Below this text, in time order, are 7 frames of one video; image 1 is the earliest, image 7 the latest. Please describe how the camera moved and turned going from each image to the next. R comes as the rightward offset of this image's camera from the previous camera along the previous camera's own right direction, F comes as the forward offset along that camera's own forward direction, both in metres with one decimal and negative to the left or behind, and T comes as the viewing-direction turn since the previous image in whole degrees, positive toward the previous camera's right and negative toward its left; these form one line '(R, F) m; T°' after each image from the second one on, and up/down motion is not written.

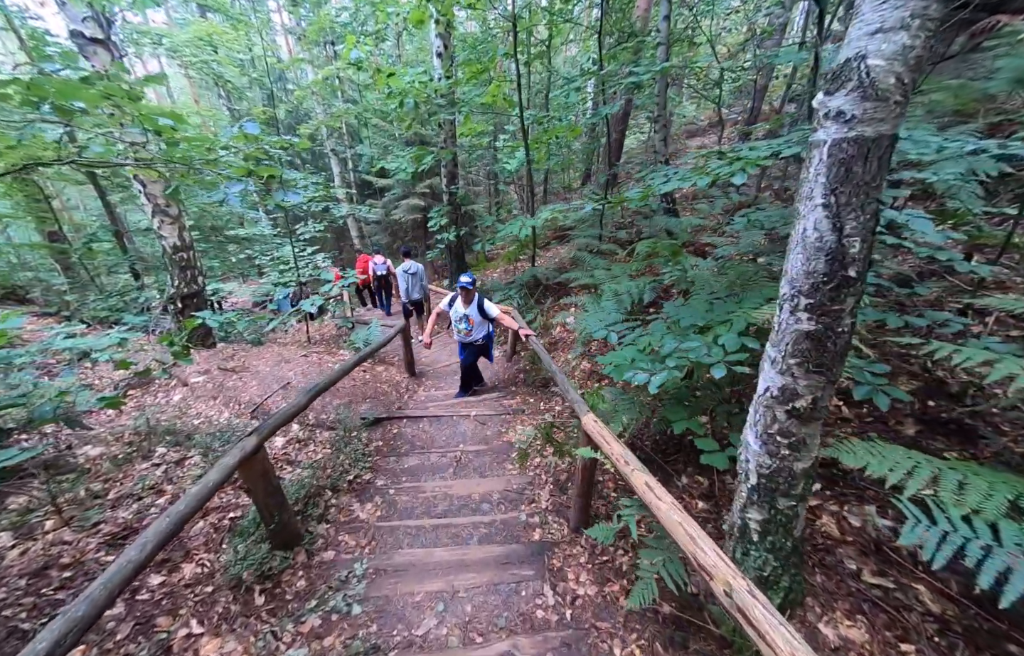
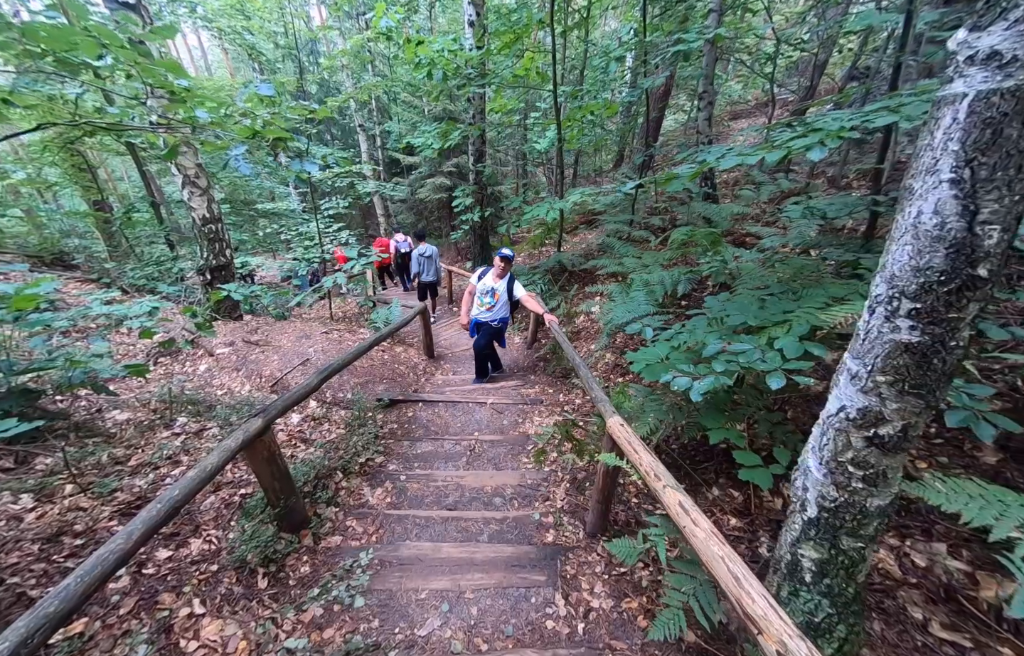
(0.0, +0.2) m; -3°
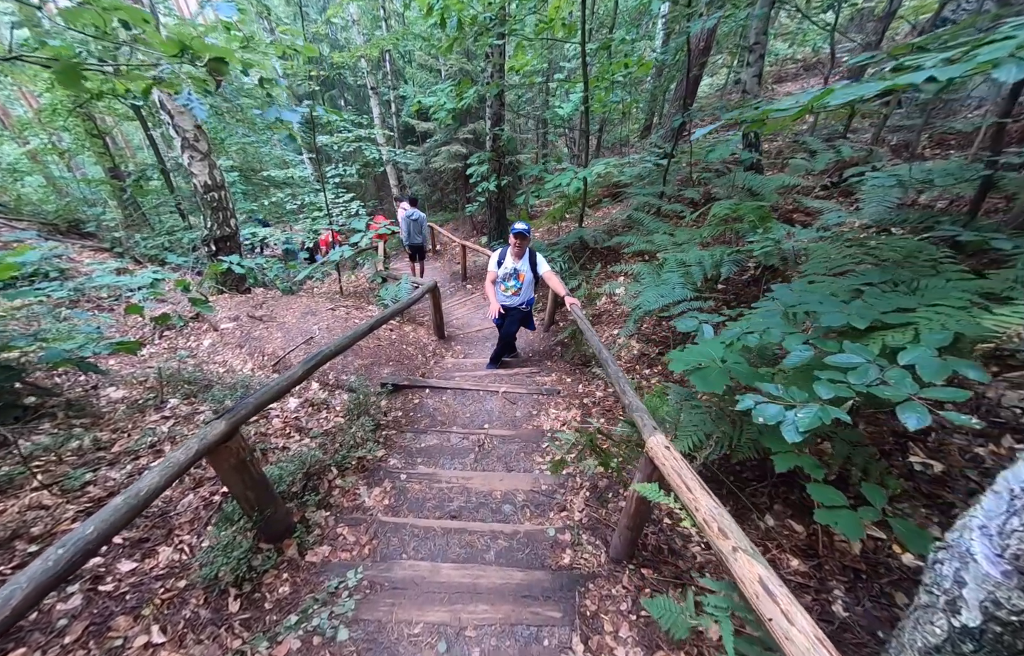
(0.0, +0.4) m; -2°
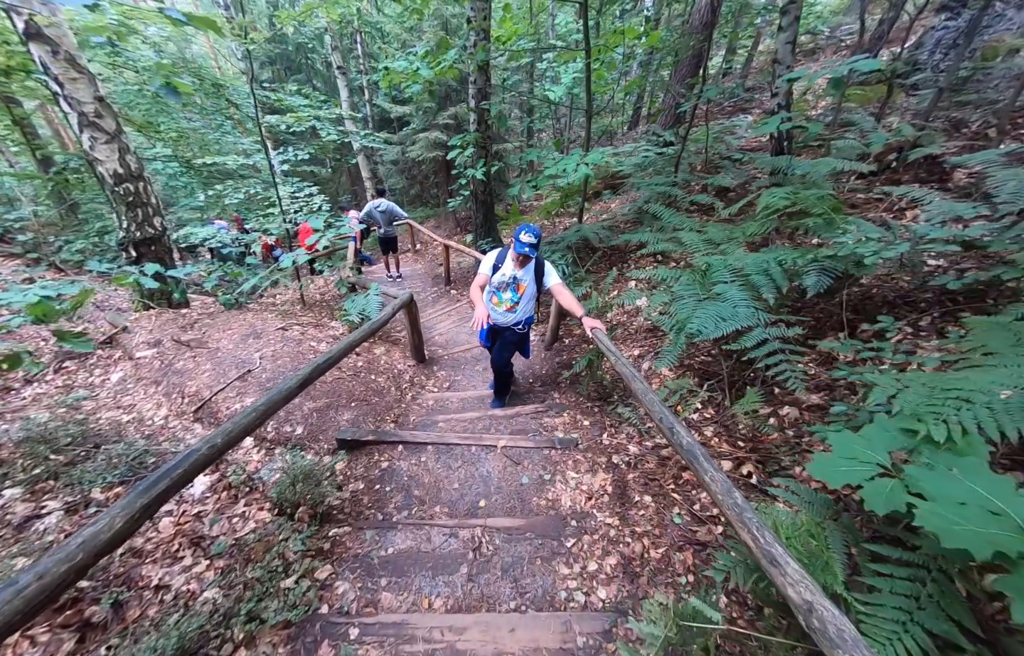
(-0.1, +1.0) m; +2°
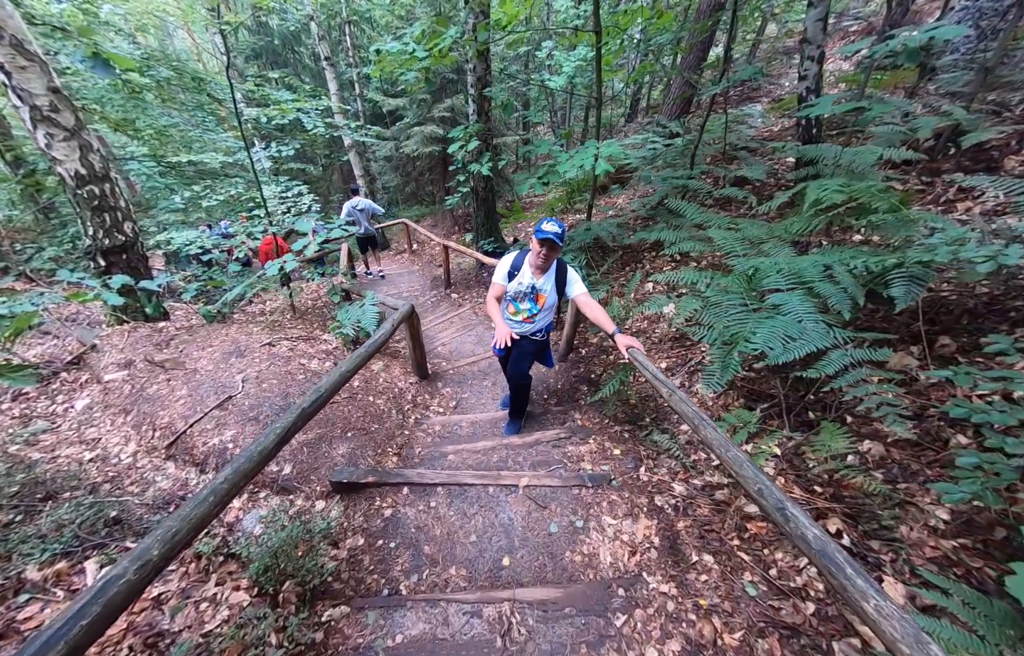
(-0.2, +0.4) m; +1°
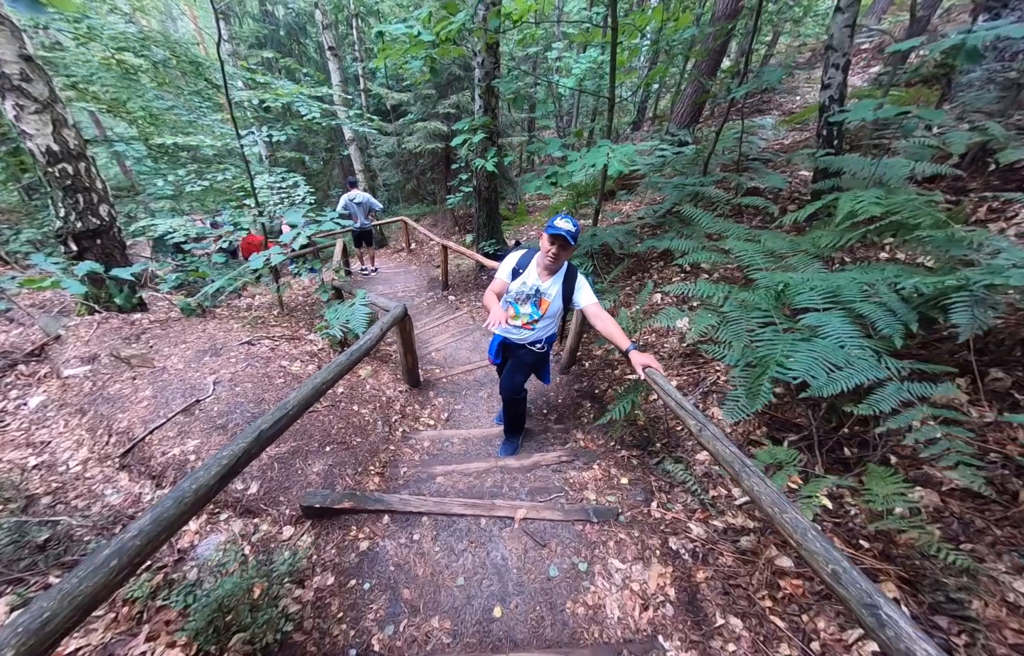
(0.0, +0.3) m; +1°
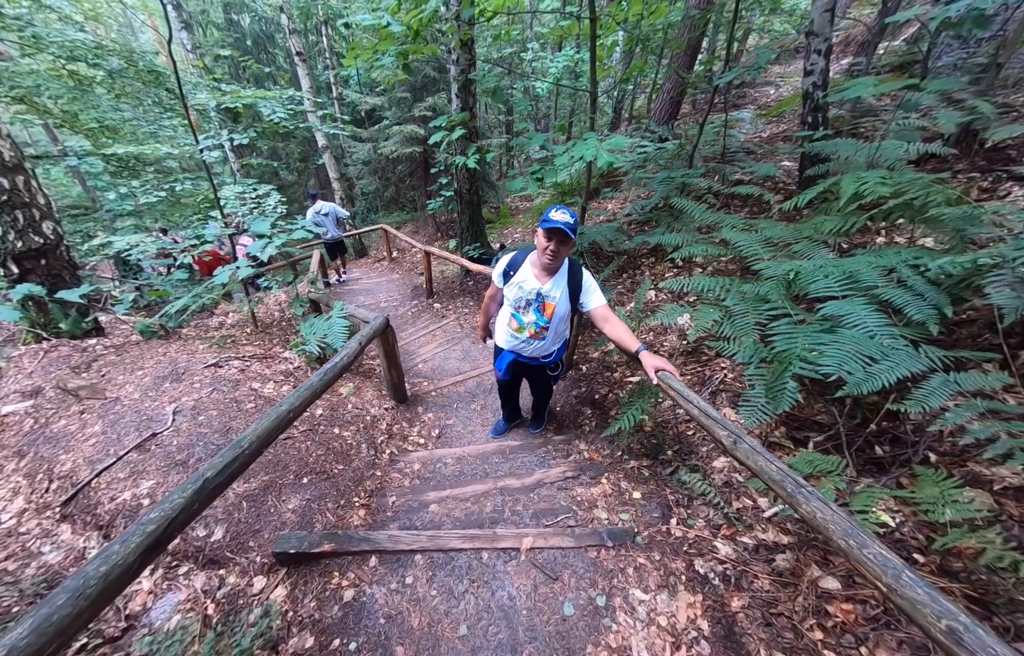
(0.0, +0.2) m; +2°
